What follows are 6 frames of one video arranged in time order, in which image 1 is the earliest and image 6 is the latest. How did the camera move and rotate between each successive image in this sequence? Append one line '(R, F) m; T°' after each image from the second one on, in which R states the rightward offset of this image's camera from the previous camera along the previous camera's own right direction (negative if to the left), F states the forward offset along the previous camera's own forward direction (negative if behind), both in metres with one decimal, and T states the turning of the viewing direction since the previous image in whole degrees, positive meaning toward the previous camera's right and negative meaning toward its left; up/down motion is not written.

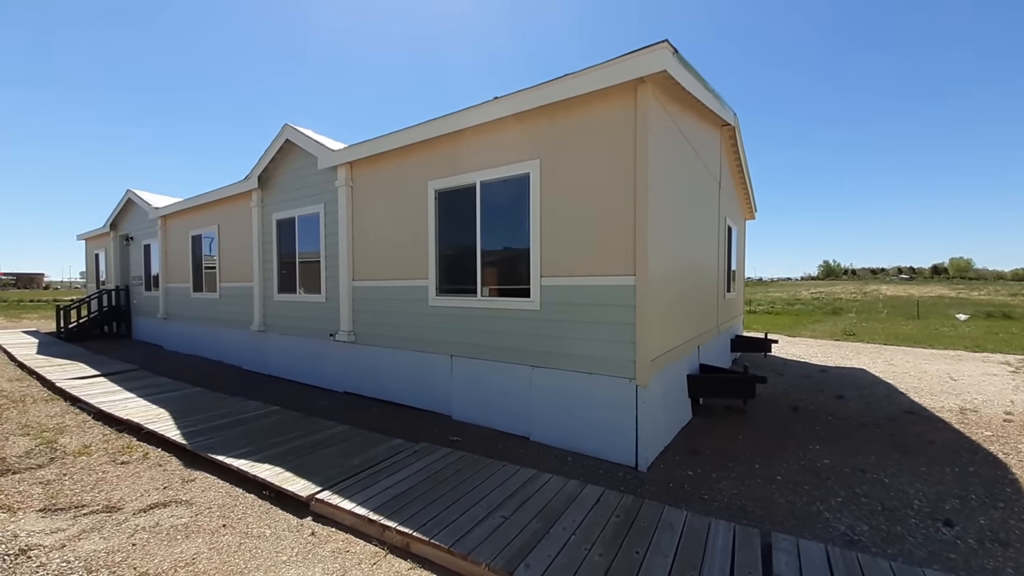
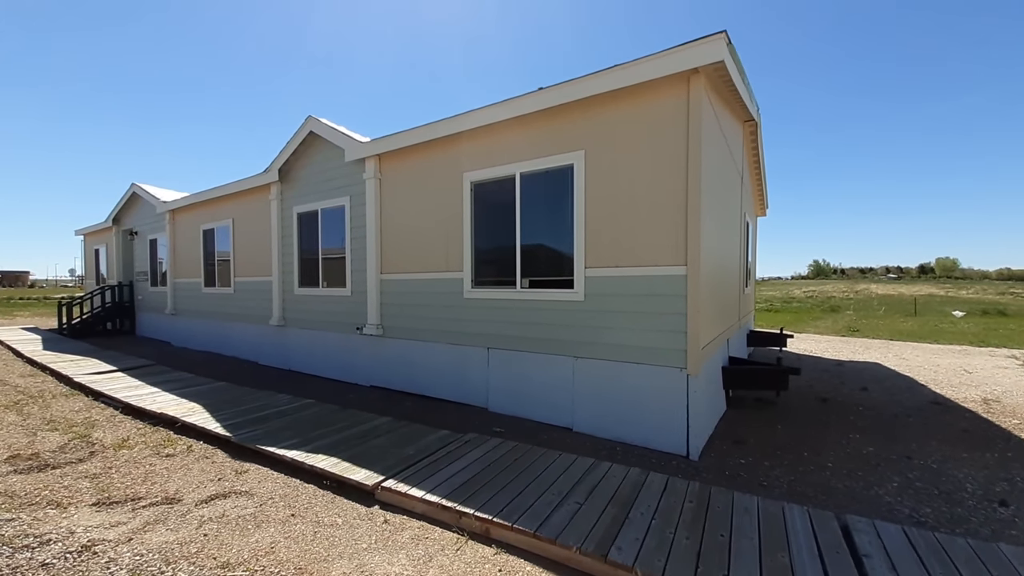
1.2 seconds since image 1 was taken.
(-0.5, 0.0) m; +1°
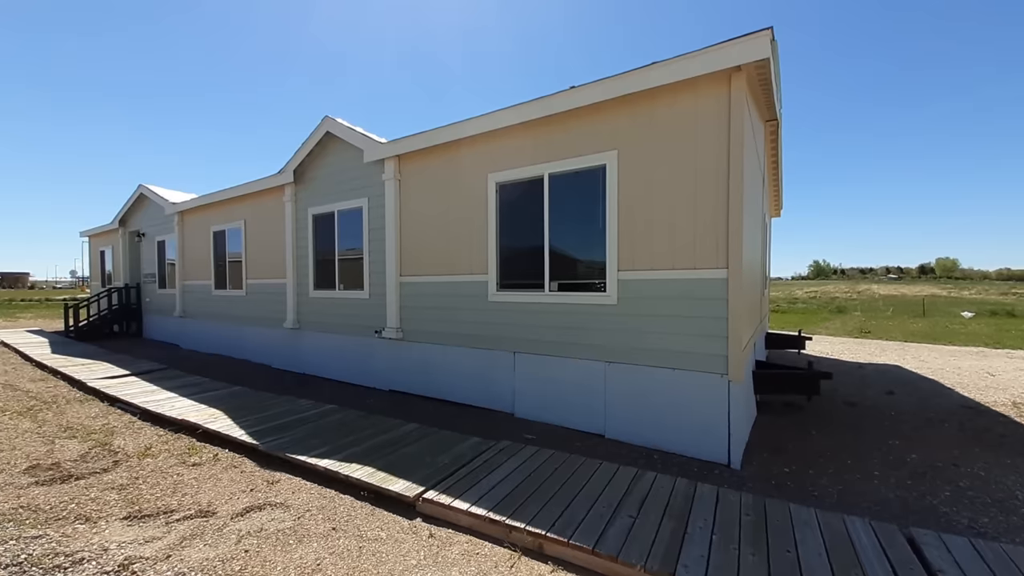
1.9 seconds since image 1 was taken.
(-0.3, +0.1) m; 0°
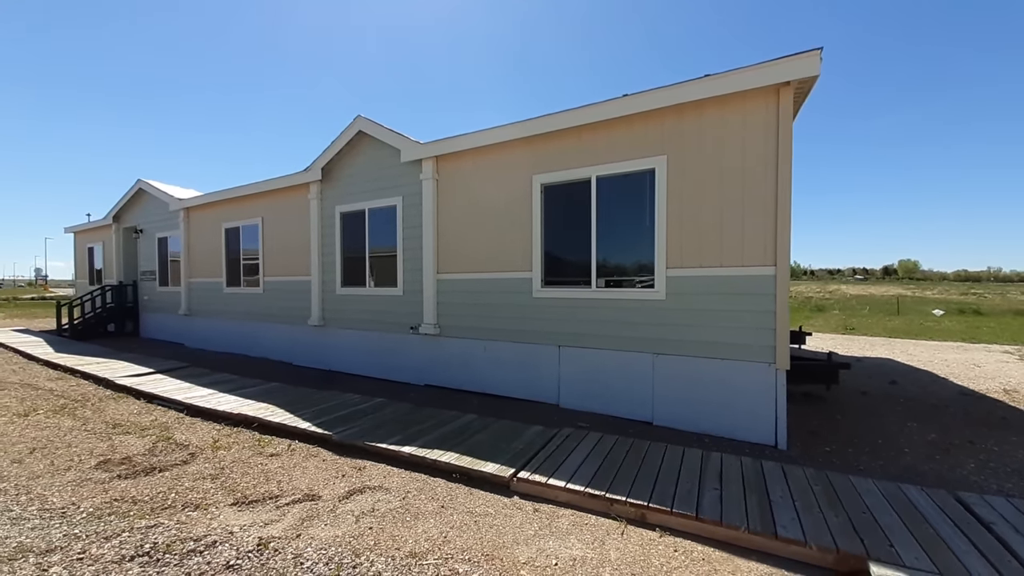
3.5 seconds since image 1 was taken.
(-0.8, -0.2) m; +3°
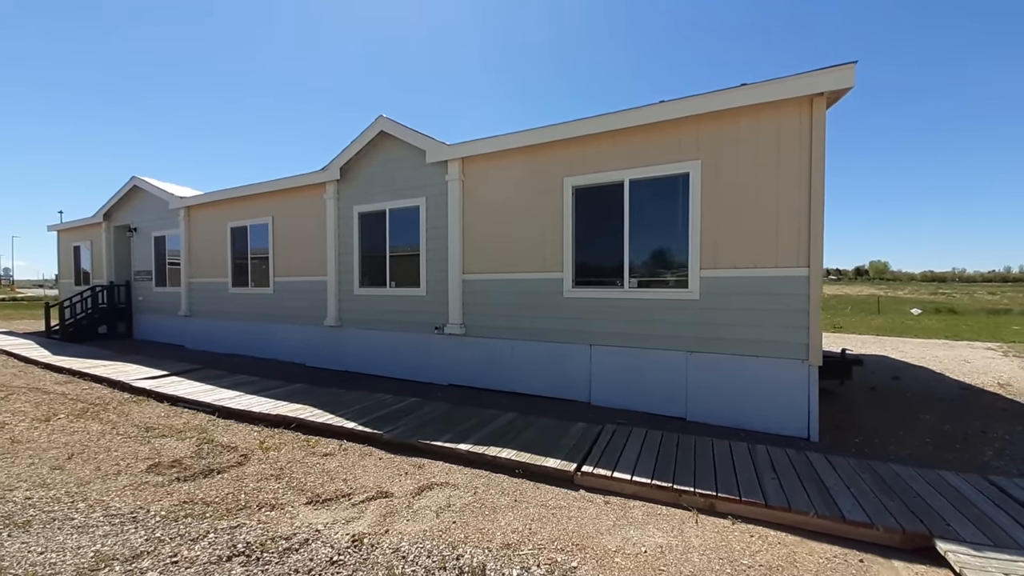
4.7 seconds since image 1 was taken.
(-0.6, -0.1) m; +2°
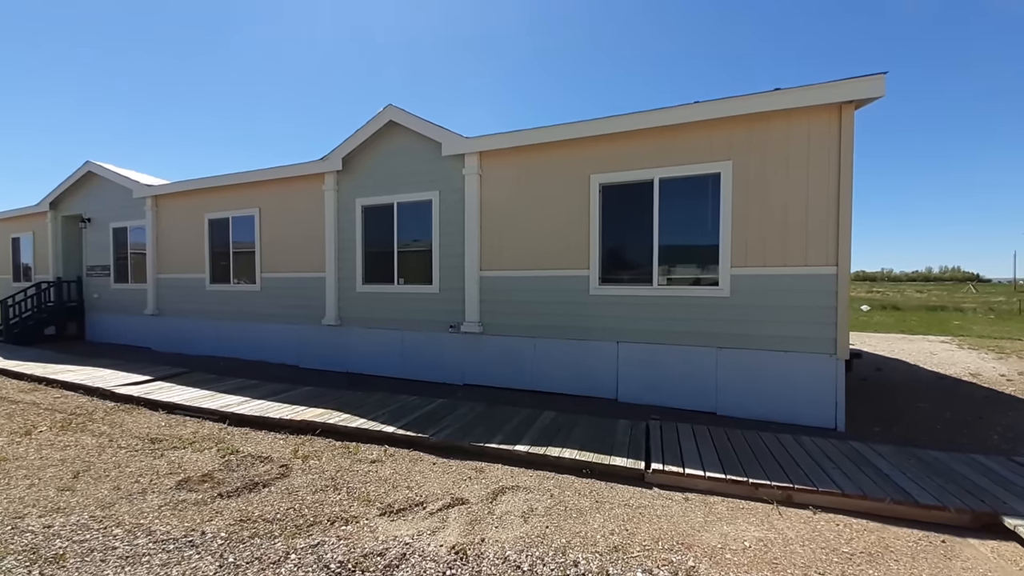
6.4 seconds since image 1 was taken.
(-0.8, +0.1) m; +5°
